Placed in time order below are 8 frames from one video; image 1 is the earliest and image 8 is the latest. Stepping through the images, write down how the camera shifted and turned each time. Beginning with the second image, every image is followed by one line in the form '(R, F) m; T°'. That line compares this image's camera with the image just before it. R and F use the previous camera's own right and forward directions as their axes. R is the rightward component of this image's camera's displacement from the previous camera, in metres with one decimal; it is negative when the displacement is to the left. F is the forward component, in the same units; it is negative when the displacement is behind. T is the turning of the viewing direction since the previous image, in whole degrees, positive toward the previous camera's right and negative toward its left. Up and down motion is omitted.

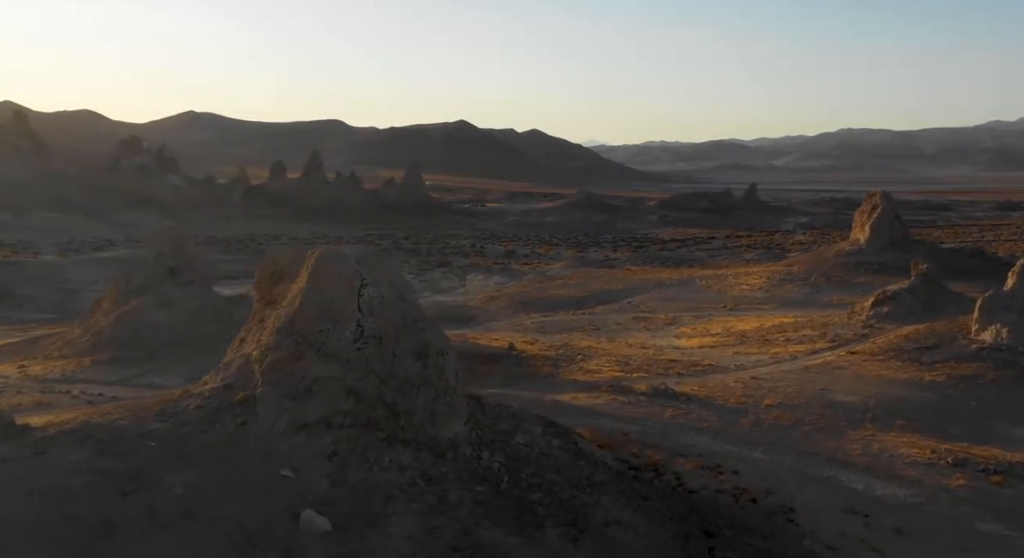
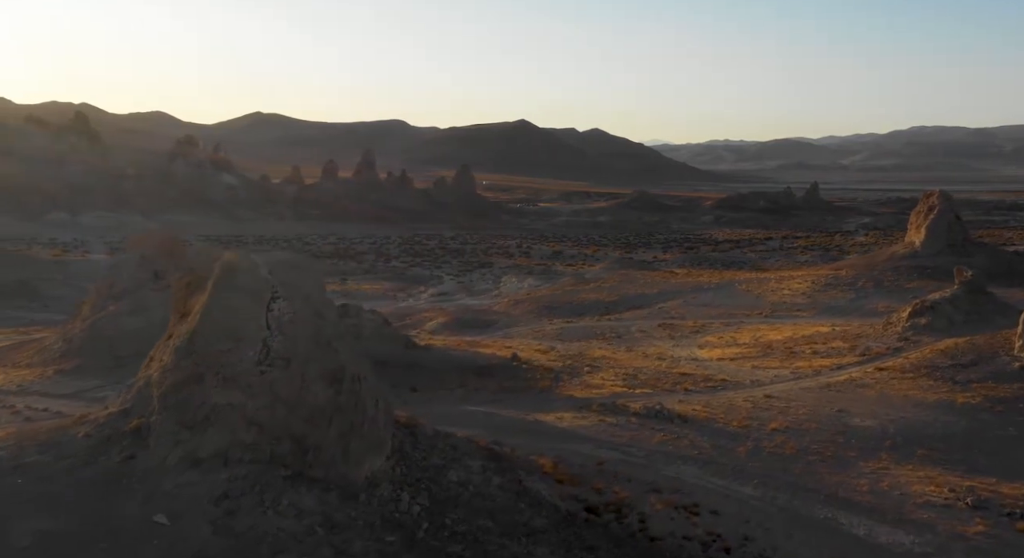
(+0.9, +1.0) m; -3°
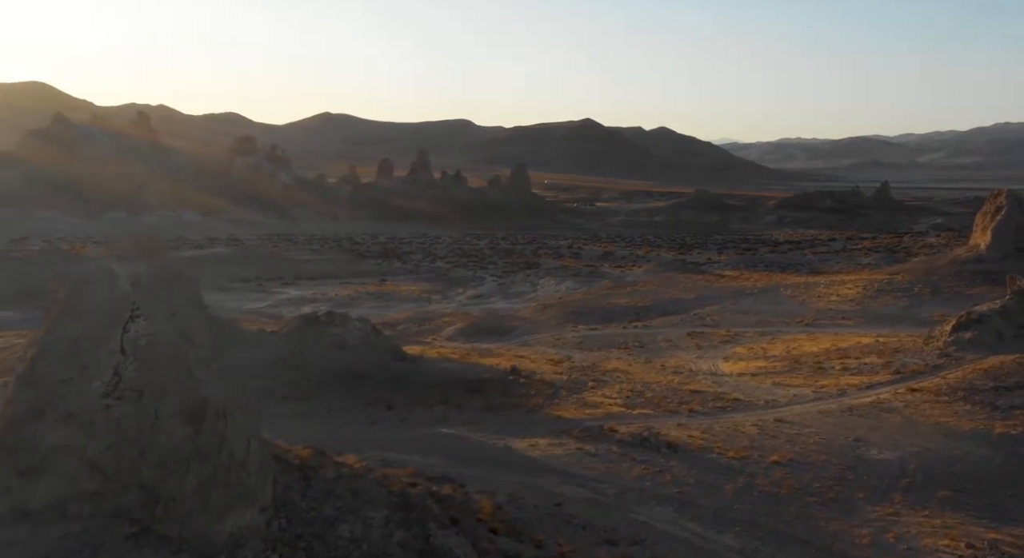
(+1.0, +1.1) m; -4°
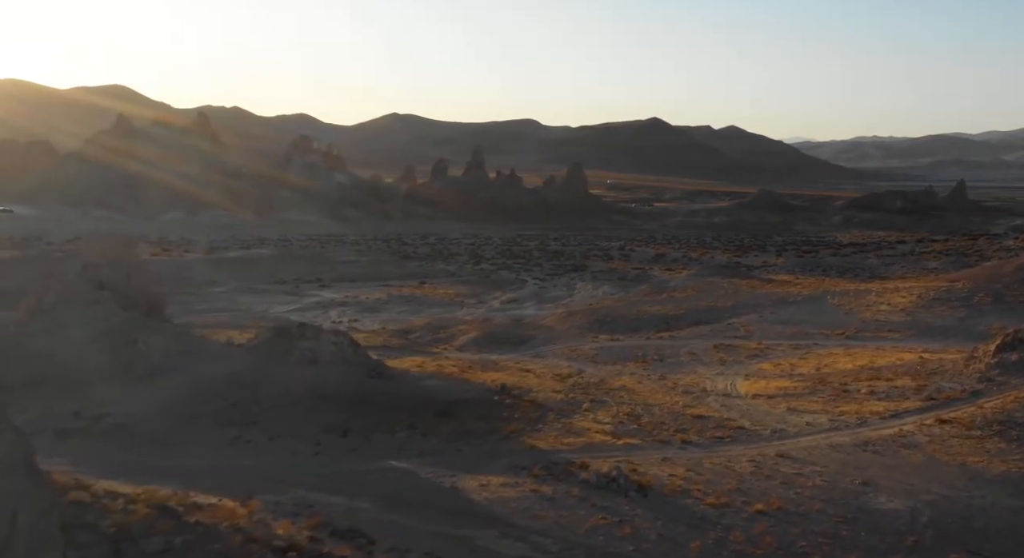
(+1.1, +1.2) m; -4°
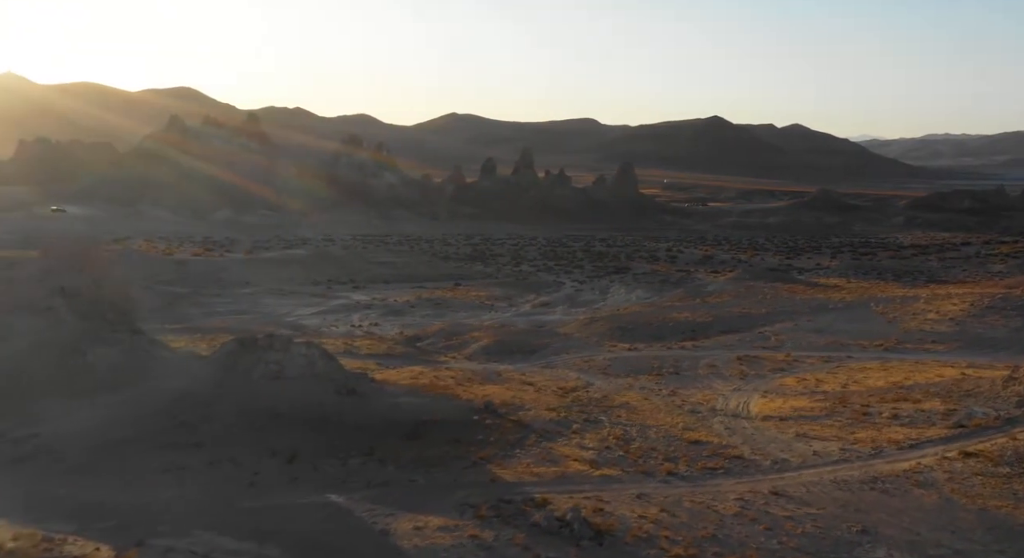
(+1.0, +1.1) m; -3°
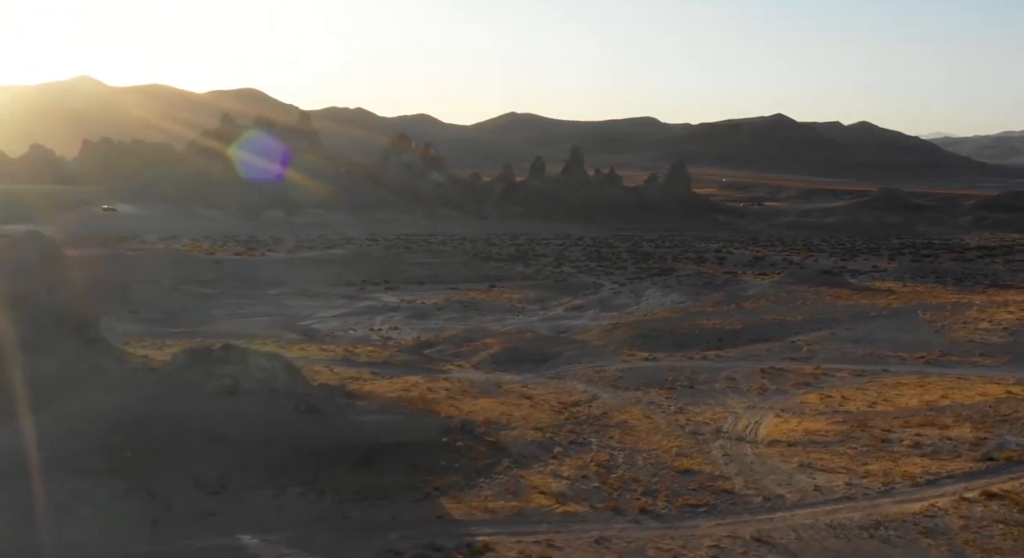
(+1.0, +1.1) m; -3°
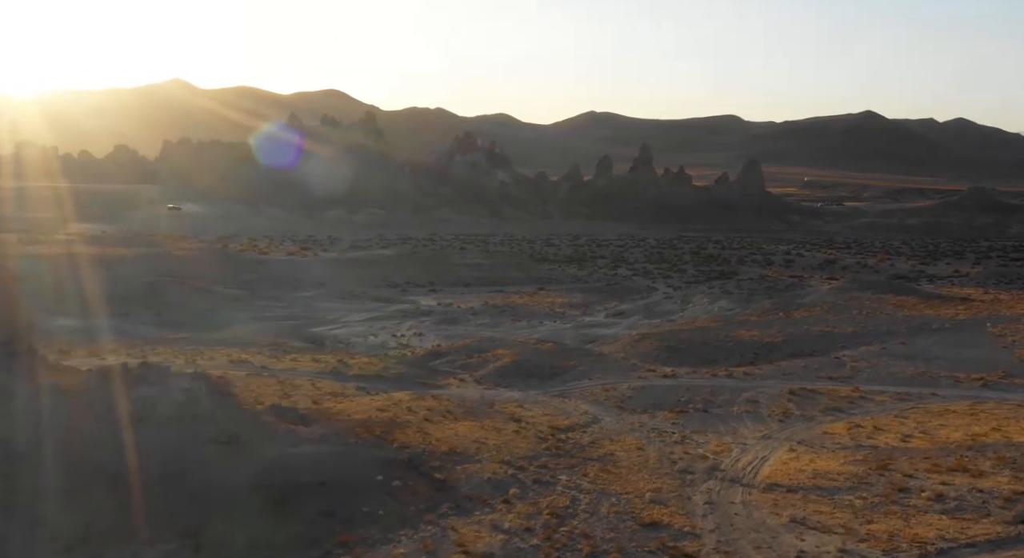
(+1.4, +1.6) m; -5°
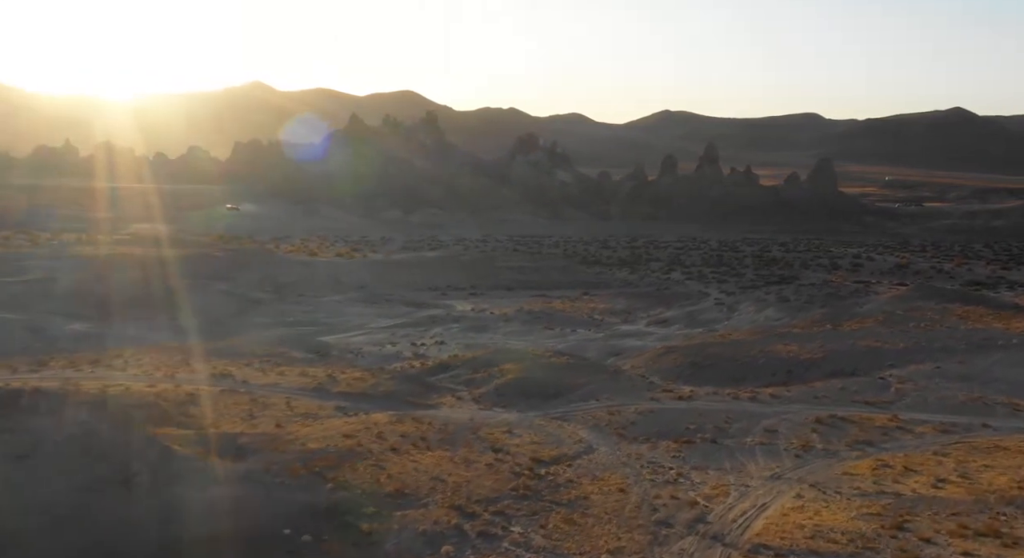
(+1.3, +1.6) m; -4°
